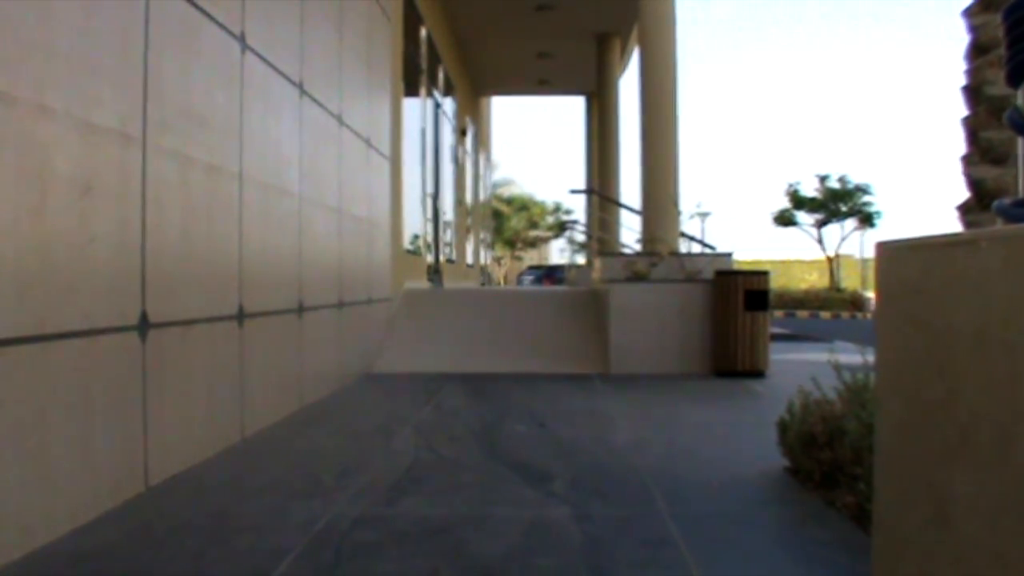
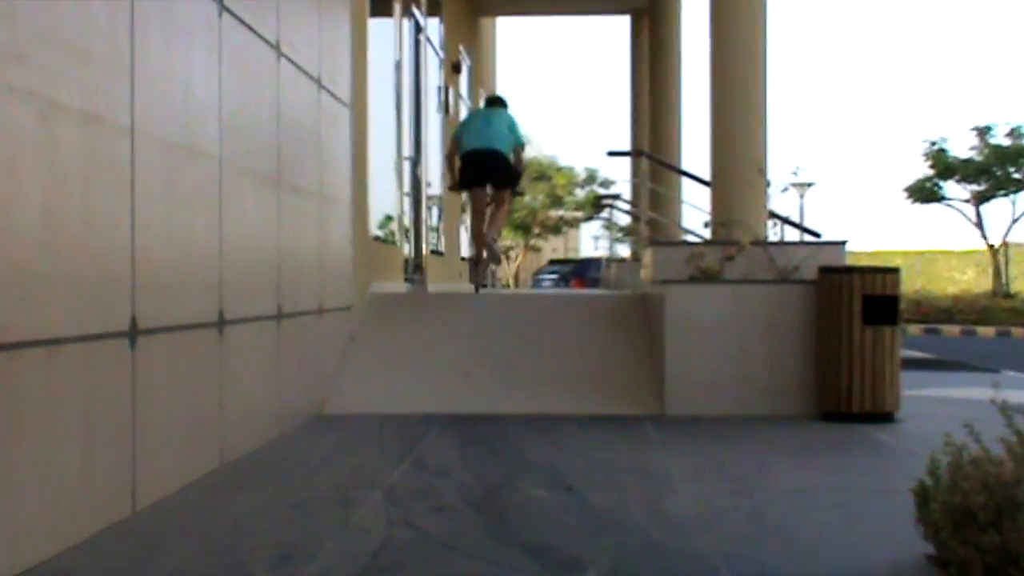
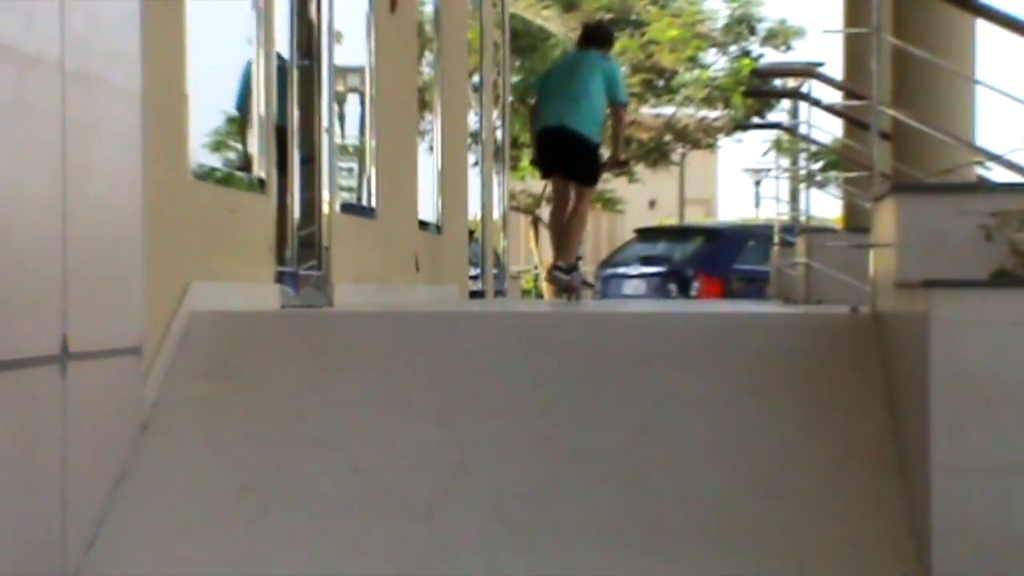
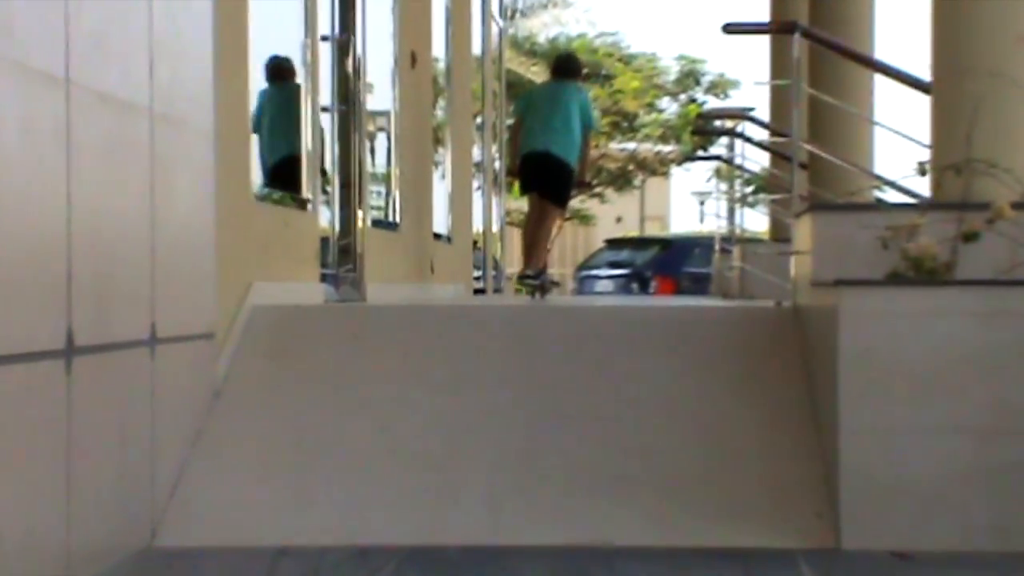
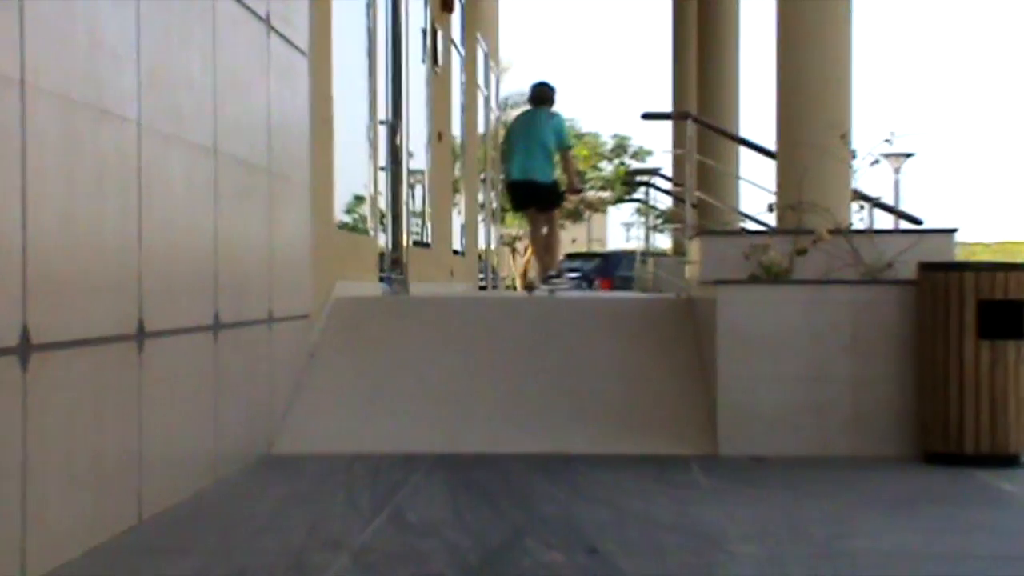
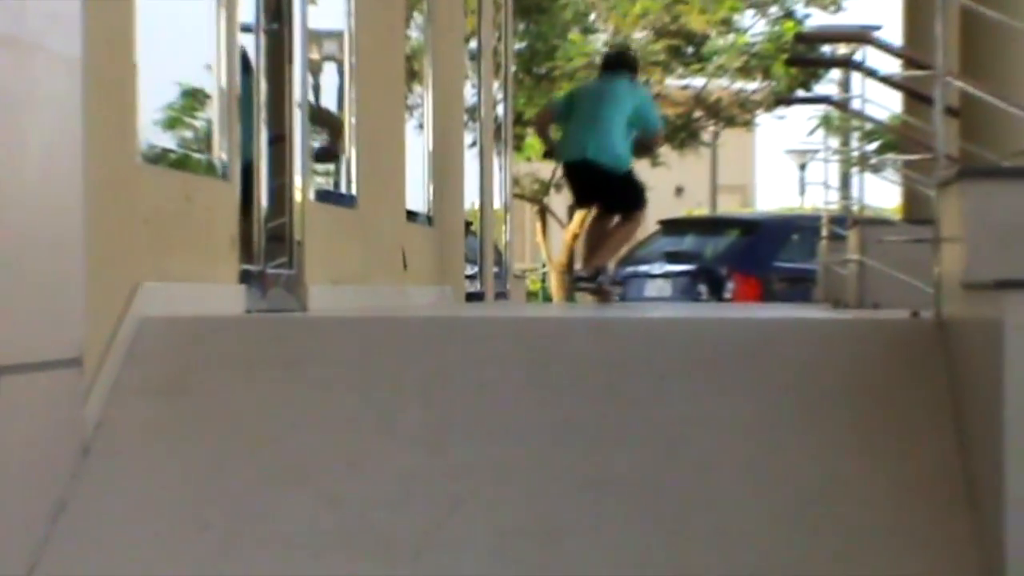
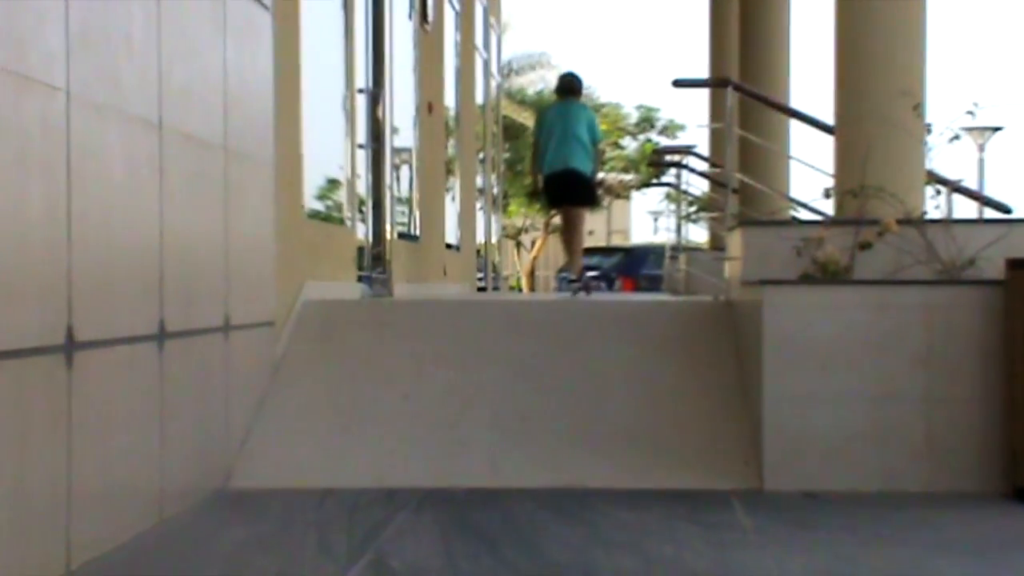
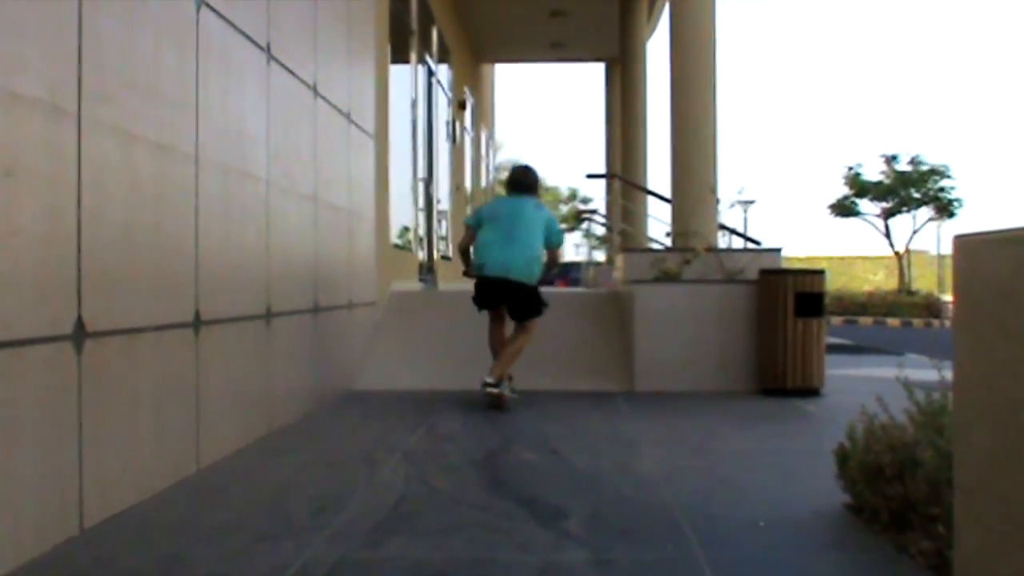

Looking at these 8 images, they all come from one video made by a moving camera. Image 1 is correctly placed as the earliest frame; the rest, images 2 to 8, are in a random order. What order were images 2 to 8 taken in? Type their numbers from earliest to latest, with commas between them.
8, 2, 5, 7, 4, 3, 6
